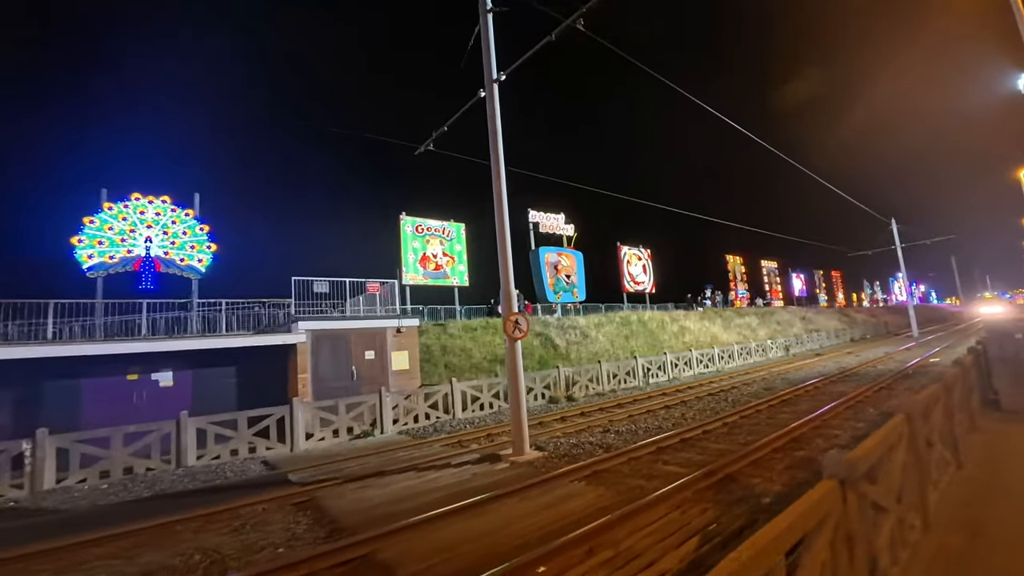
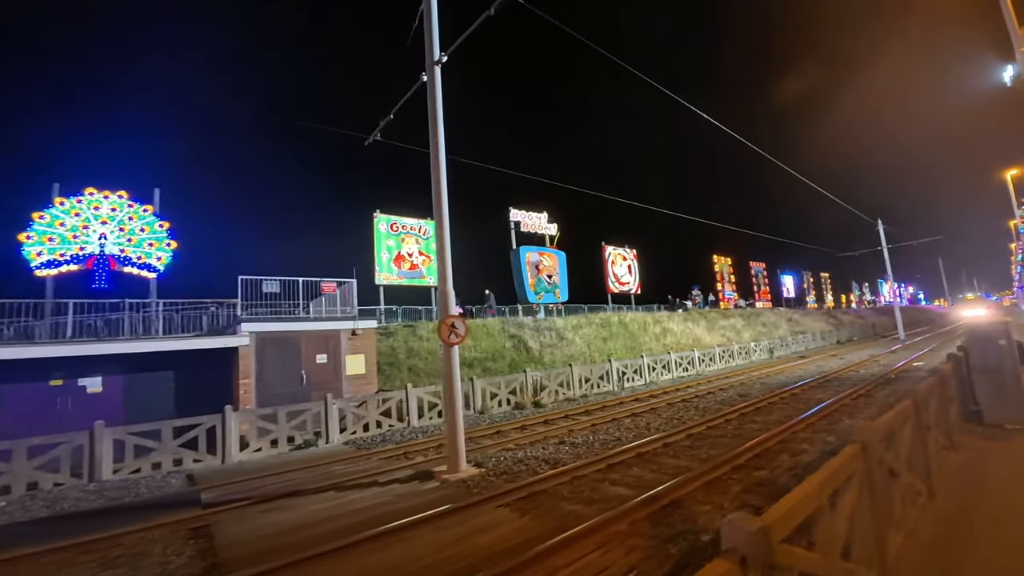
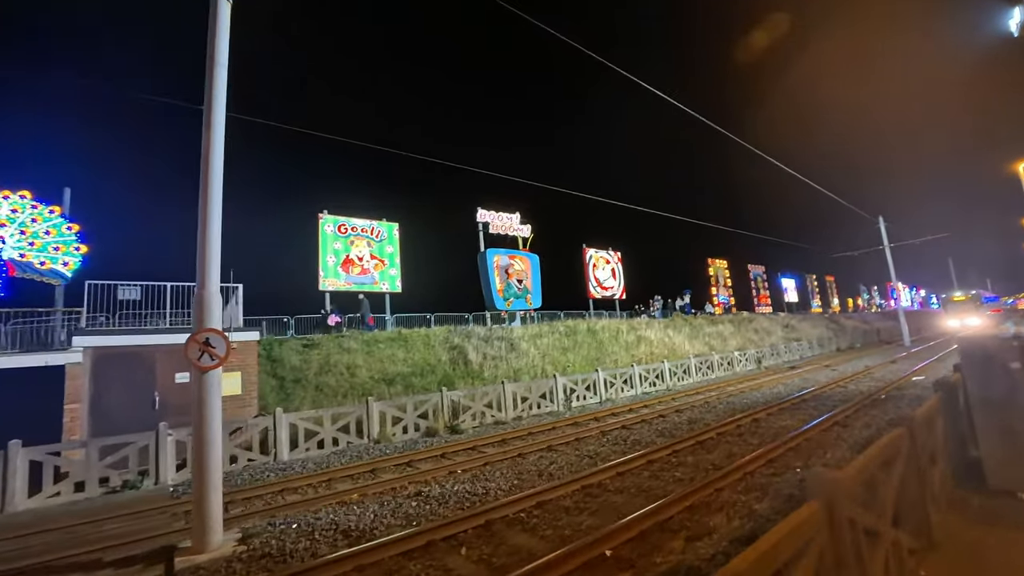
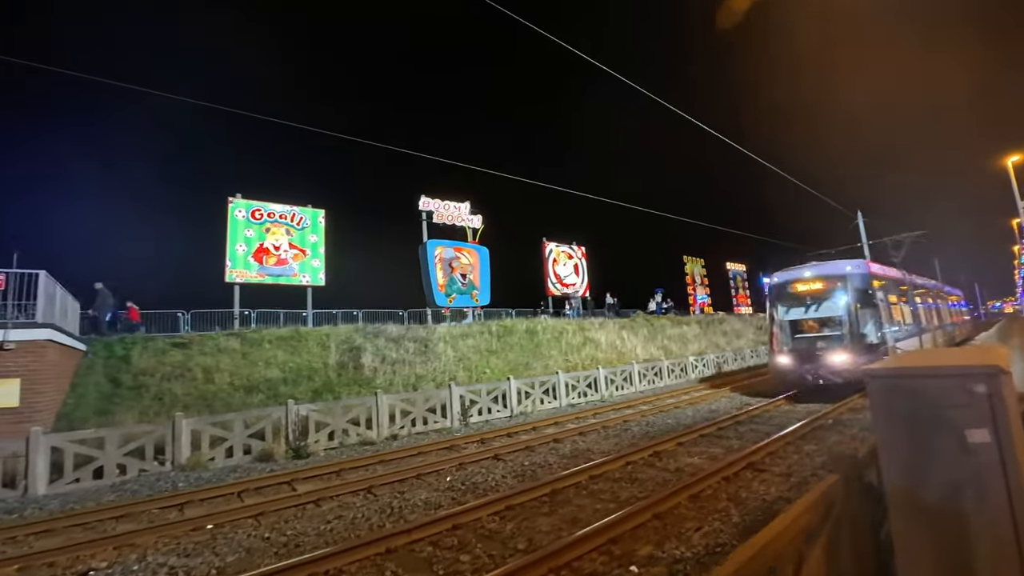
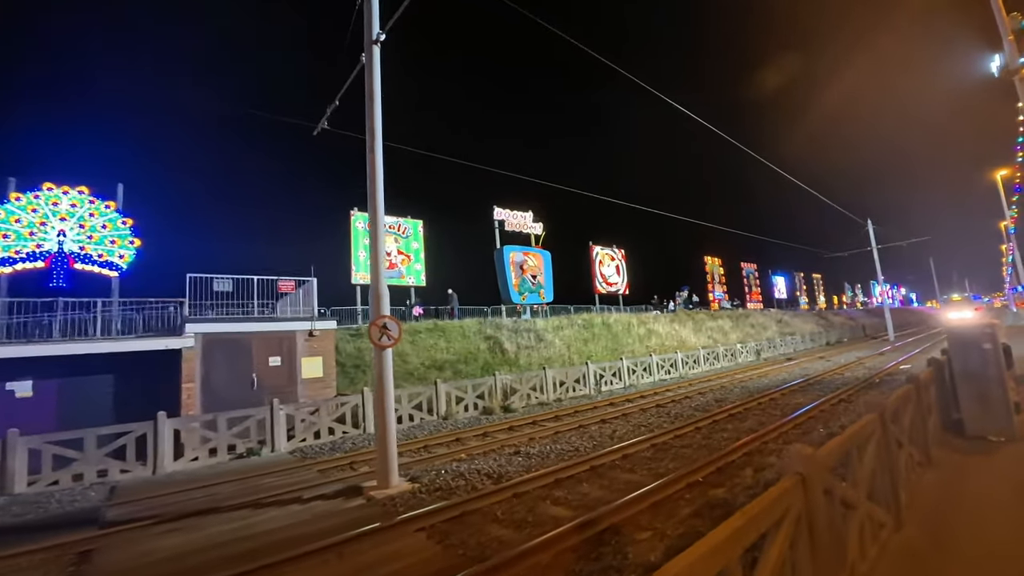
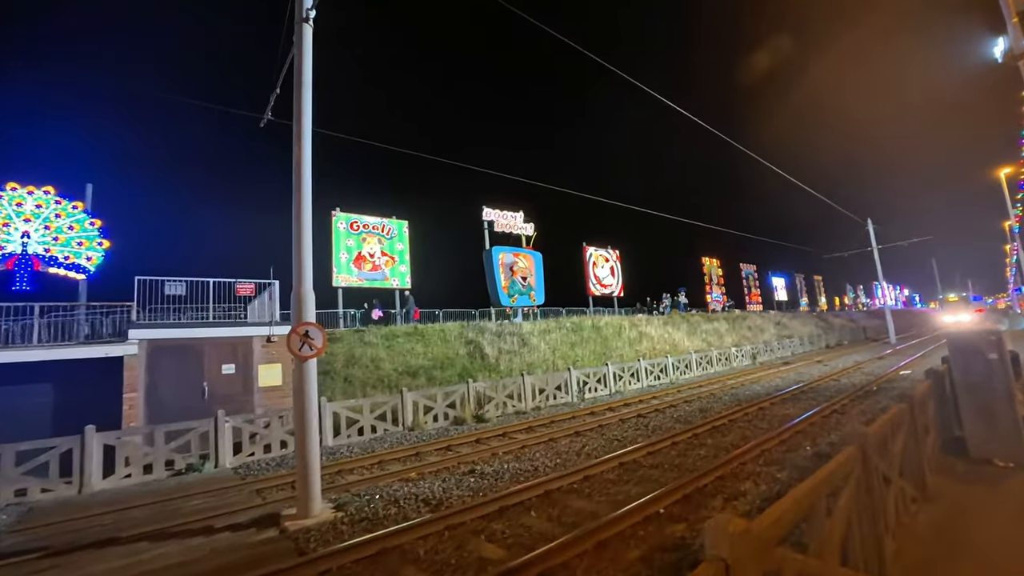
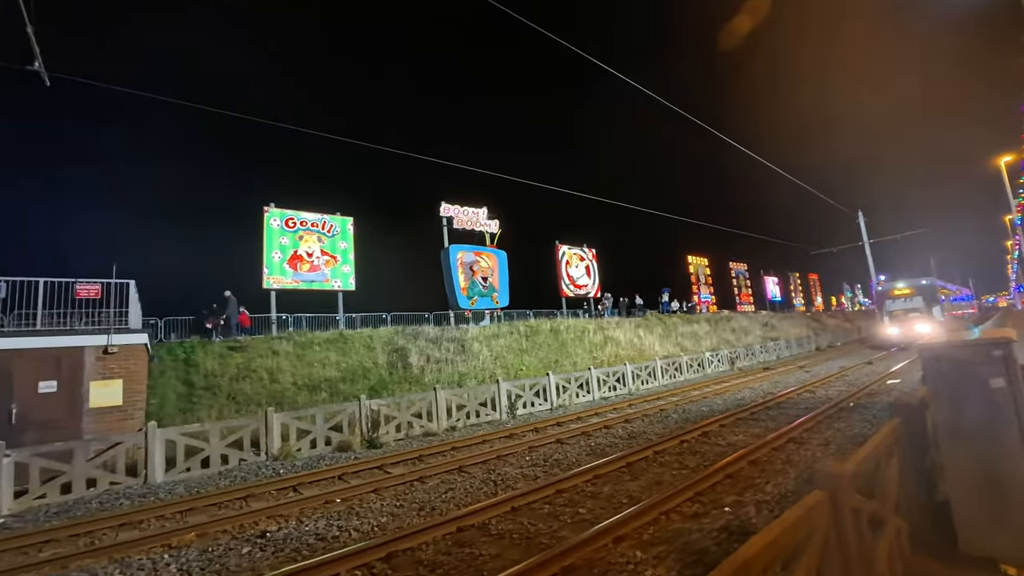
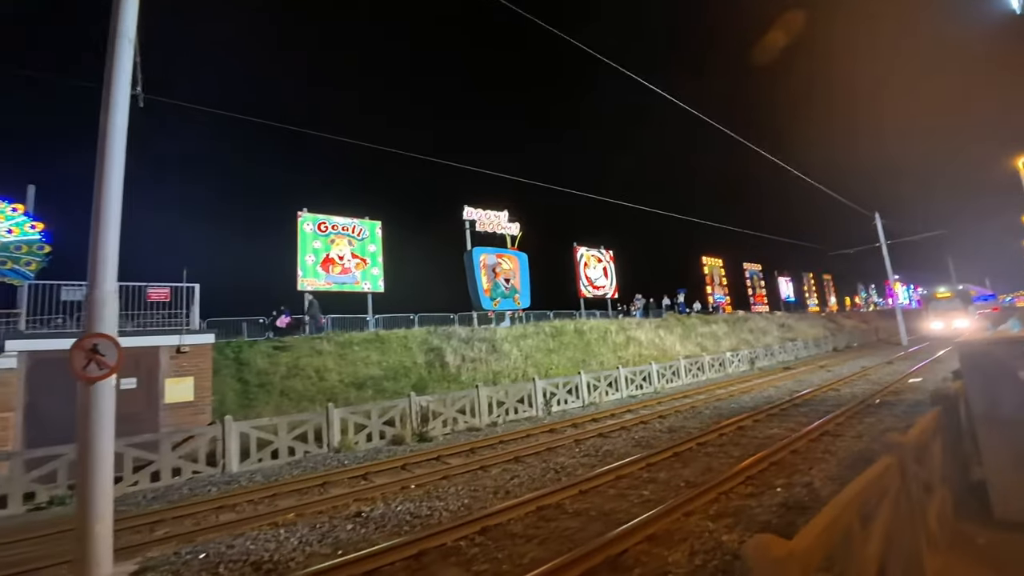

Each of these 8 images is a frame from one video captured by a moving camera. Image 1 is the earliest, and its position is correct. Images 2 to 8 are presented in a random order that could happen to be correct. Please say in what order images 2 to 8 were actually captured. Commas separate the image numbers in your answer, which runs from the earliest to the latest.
2, 5, 6, 3, 8, 7, 4
